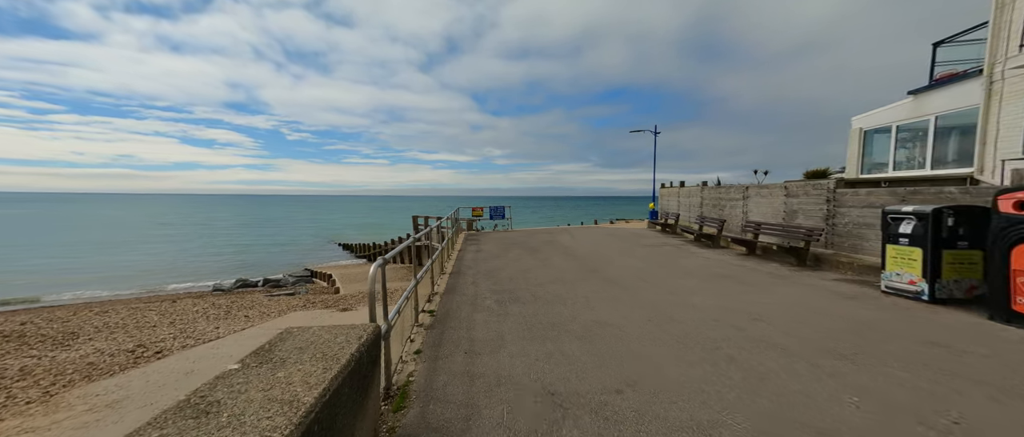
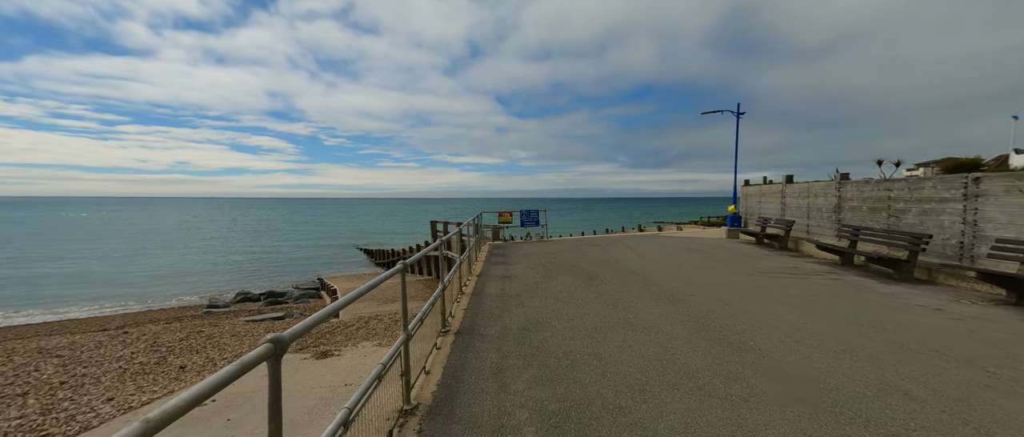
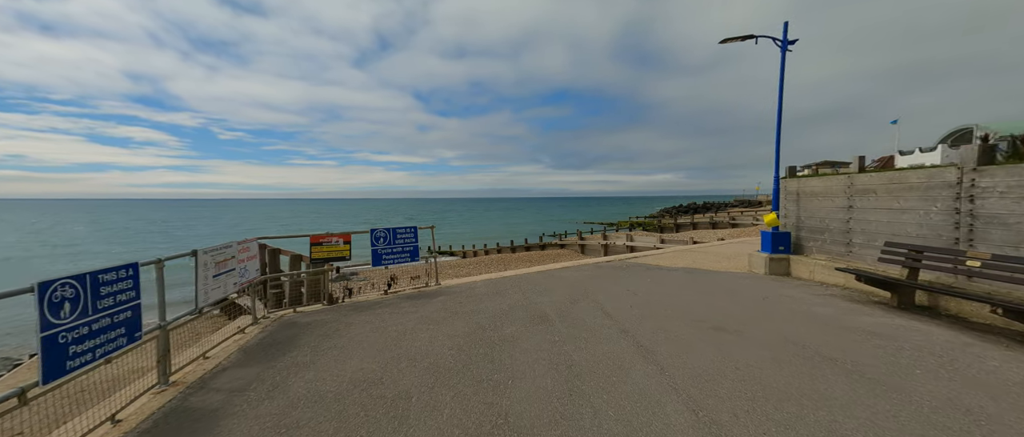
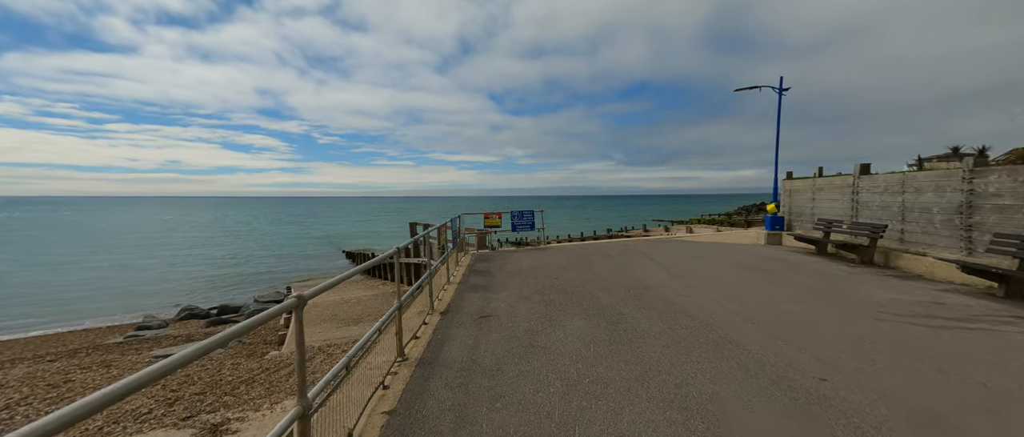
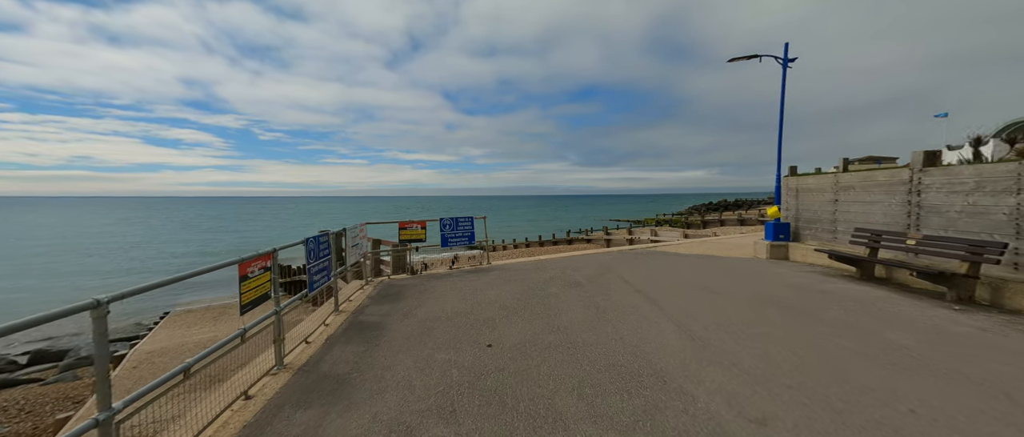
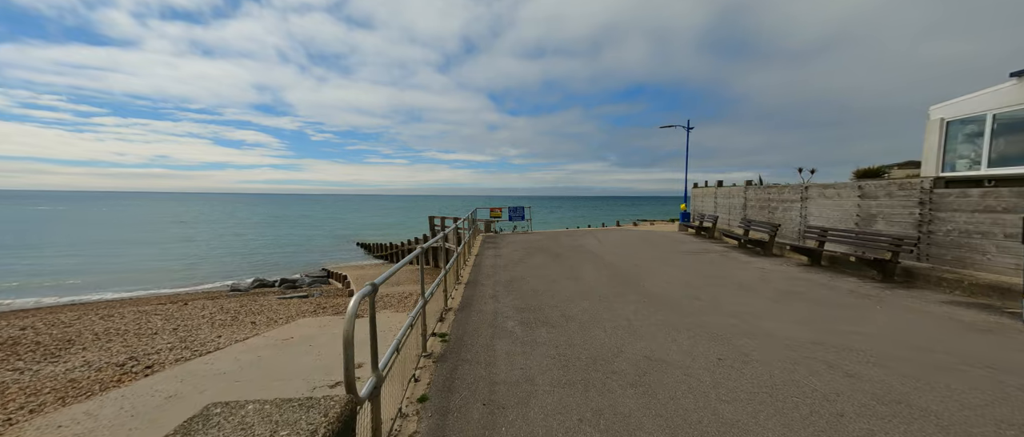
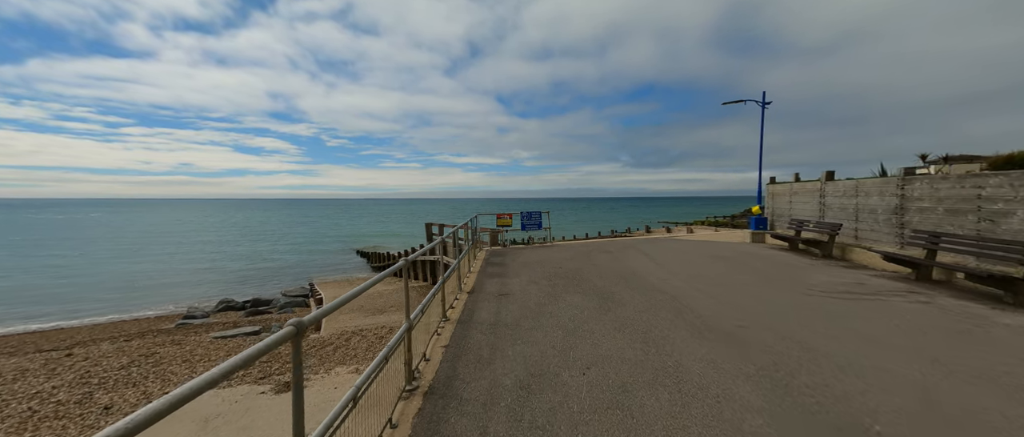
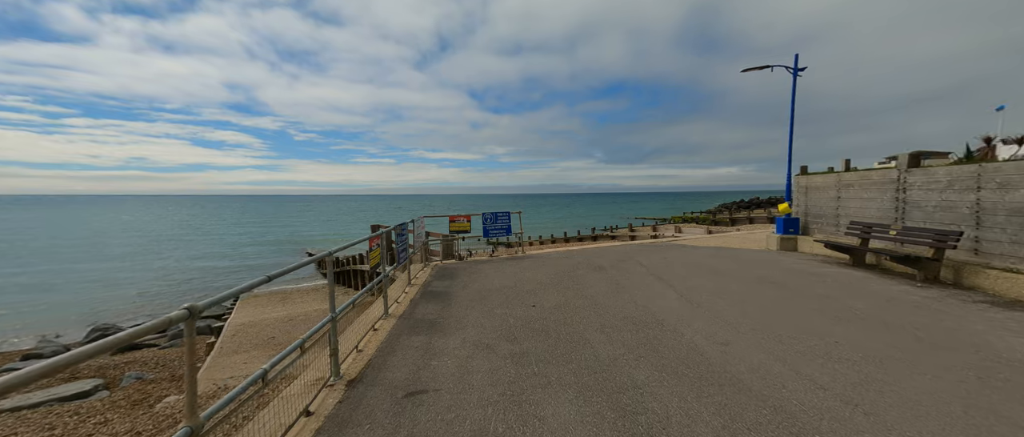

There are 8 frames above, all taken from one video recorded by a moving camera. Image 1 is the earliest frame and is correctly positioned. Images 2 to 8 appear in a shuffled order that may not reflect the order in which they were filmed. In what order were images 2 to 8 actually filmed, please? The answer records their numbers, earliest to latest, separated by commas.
6, 2, 7, 4, 8, 5, 3
